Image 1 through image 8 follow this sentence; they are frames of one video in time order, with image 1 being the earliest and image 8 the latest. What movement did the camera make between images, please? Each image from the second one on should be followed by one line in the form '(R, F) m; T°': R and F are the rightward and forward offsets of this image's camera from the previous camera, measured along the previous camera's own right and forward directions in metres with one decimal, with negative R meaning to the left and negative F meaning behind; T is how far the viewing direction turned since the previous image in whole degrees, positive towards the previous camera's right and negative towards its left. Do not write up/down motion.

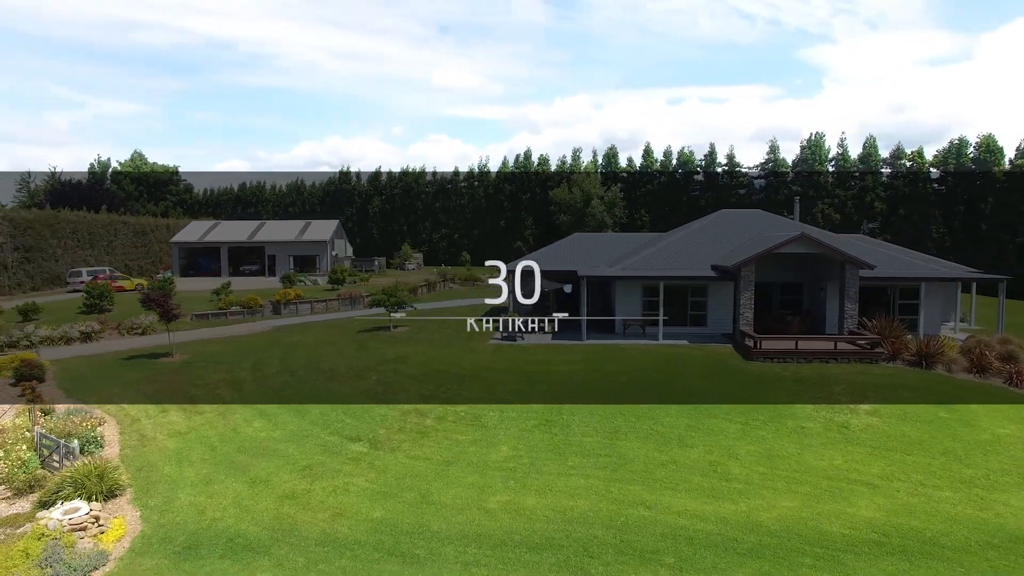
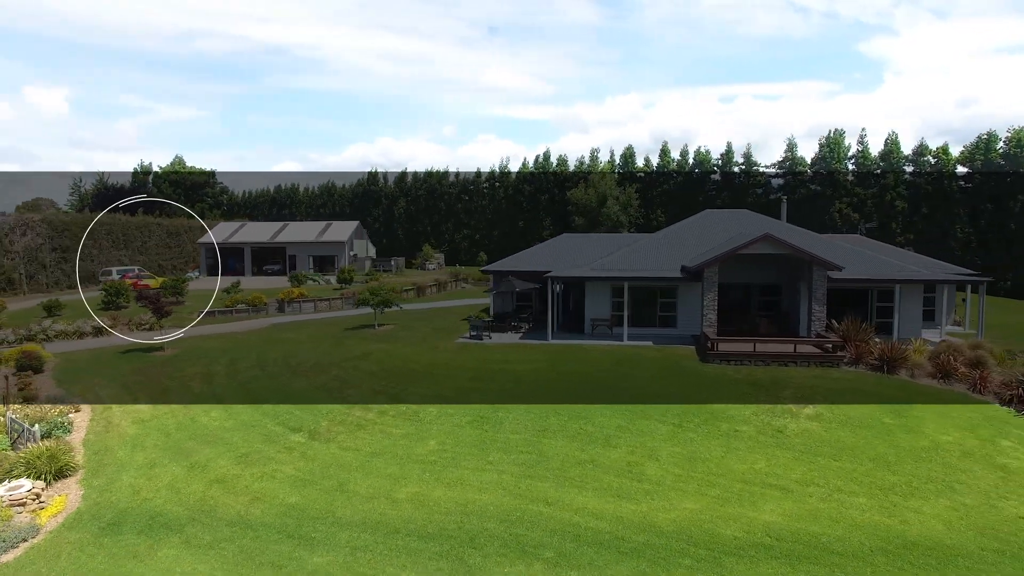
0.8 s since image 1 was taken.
(+2.9, -0.3) m; -5°
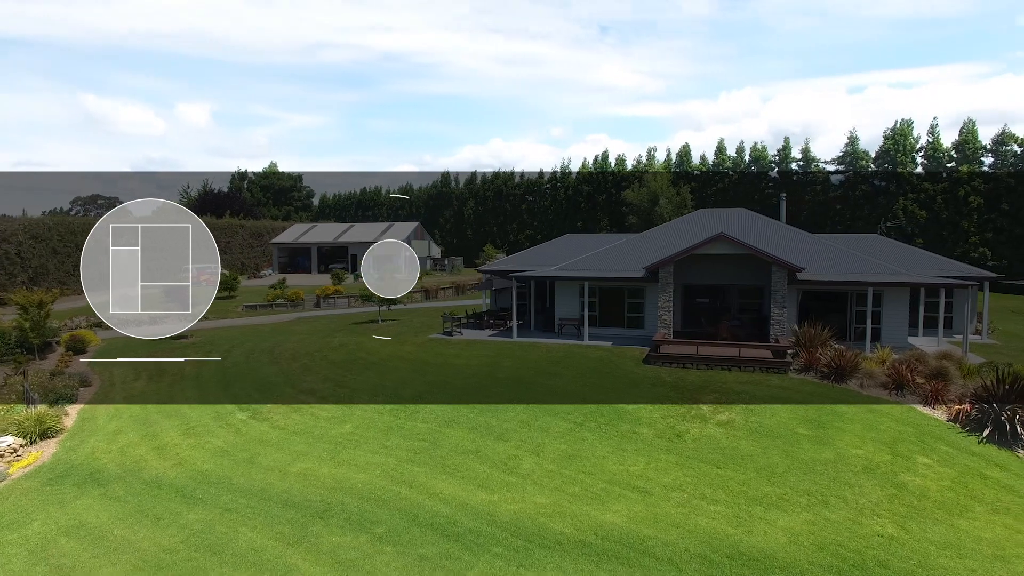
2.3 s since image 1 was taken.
(+5.3, -0.4) m; -10°
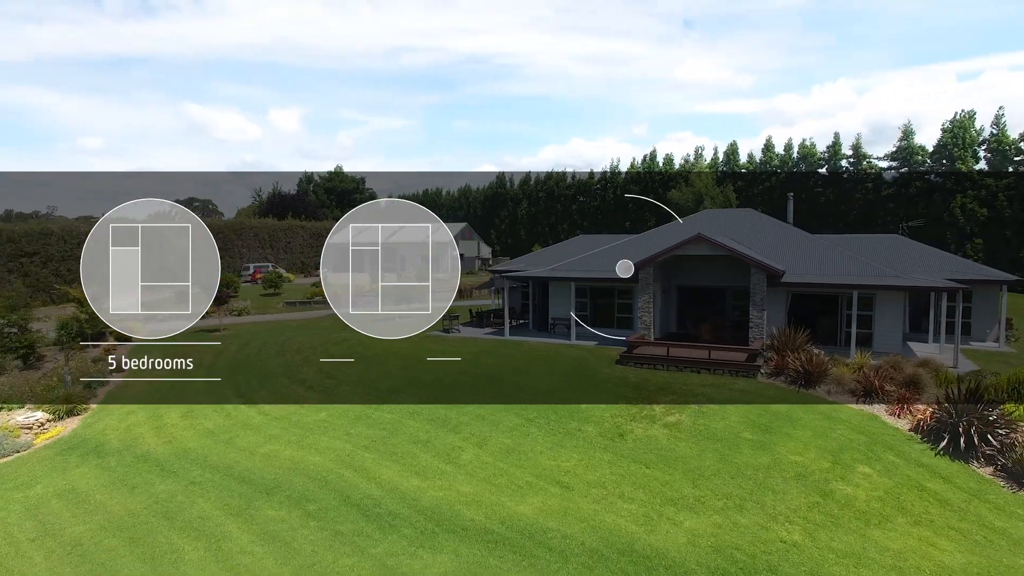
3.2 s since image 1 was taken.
(+3.3, -0.5) m; -8°
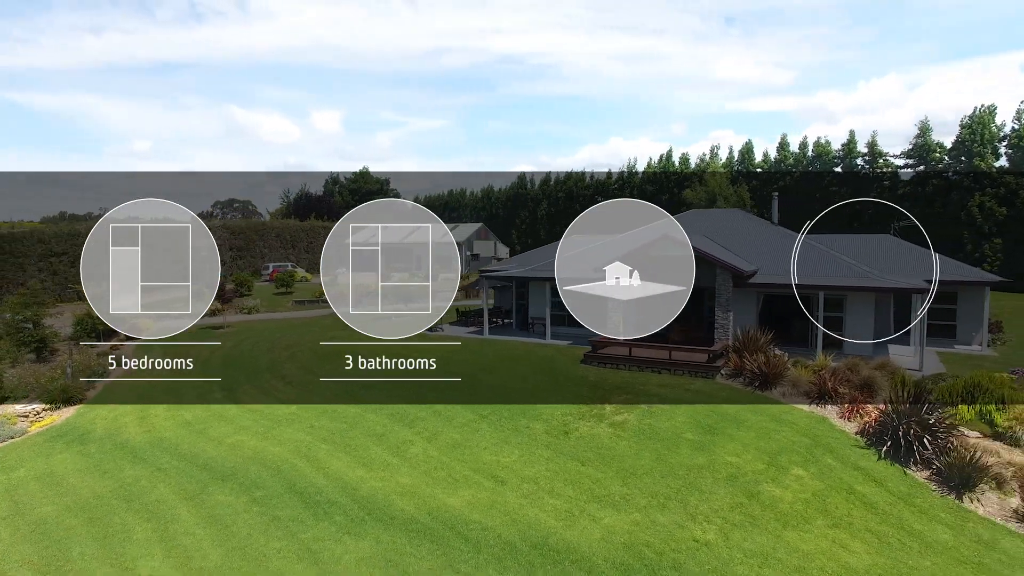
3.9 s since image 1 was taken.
(+2.3, -0.3) m; -4°
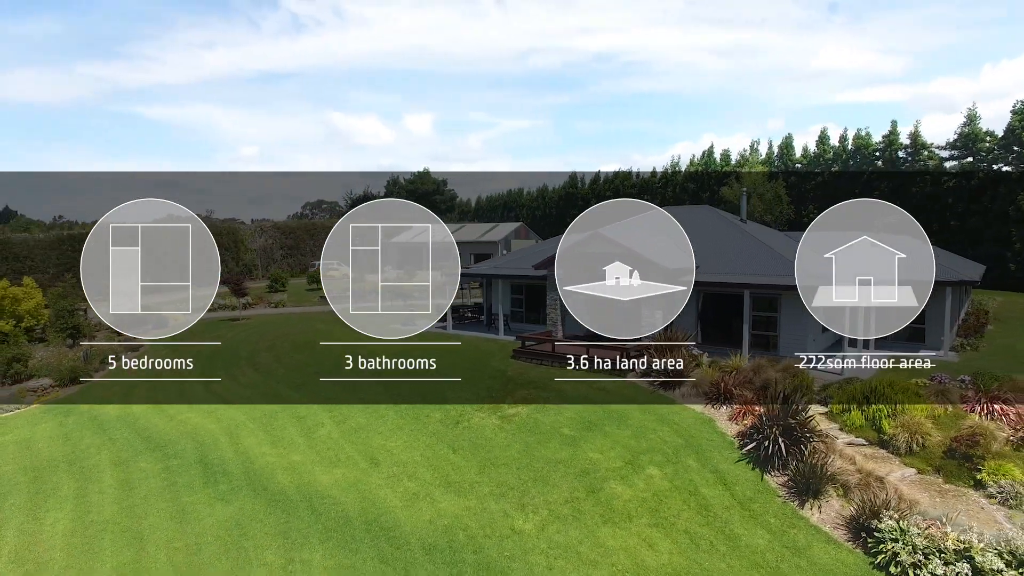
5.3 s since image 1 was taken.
(+5.1, -0.3) m; -9°
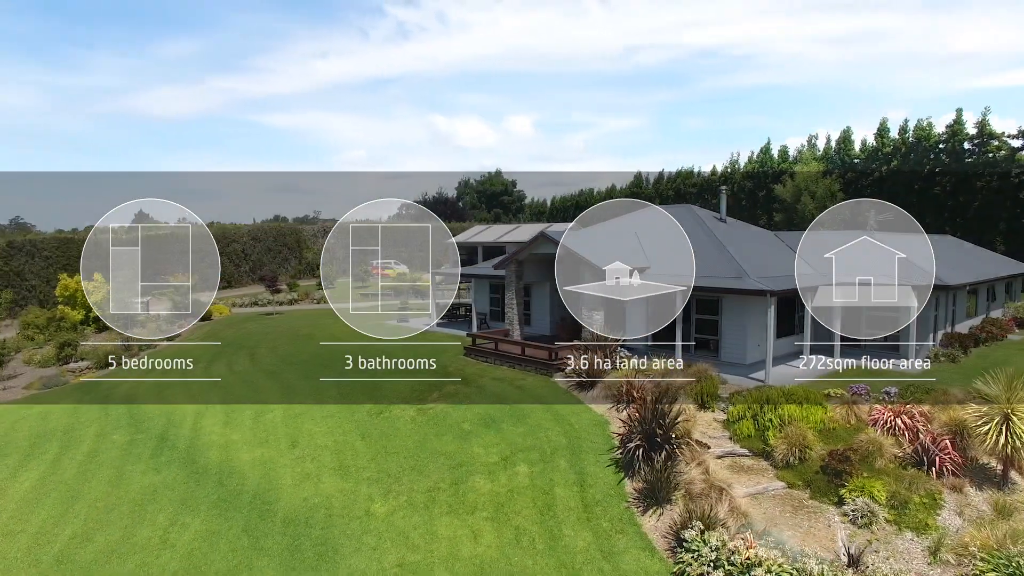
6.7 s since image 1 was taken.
(+4.9, -0.1) m; -10°
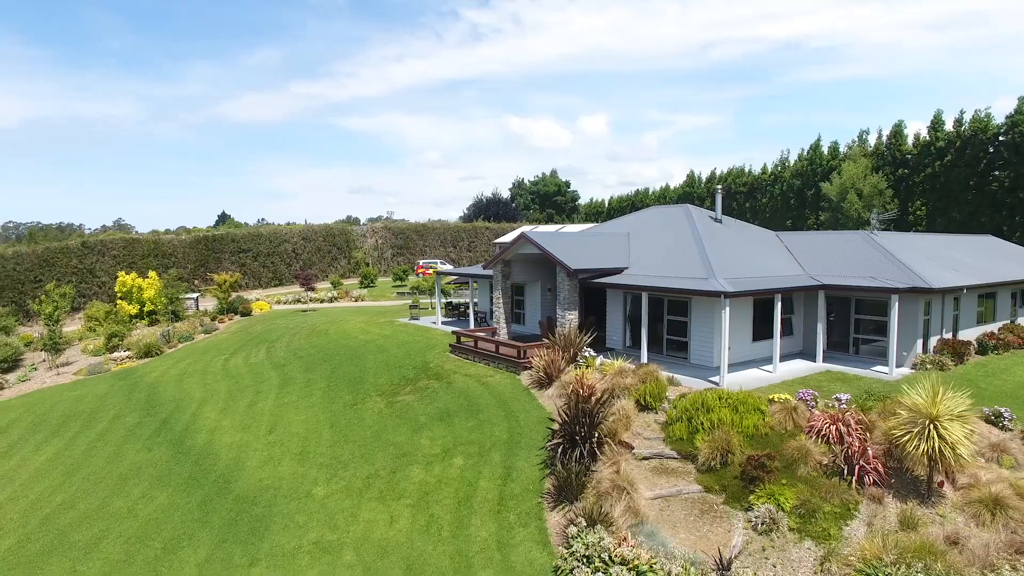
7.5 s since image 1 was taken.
(+3.0, -0.3) m; -7°
